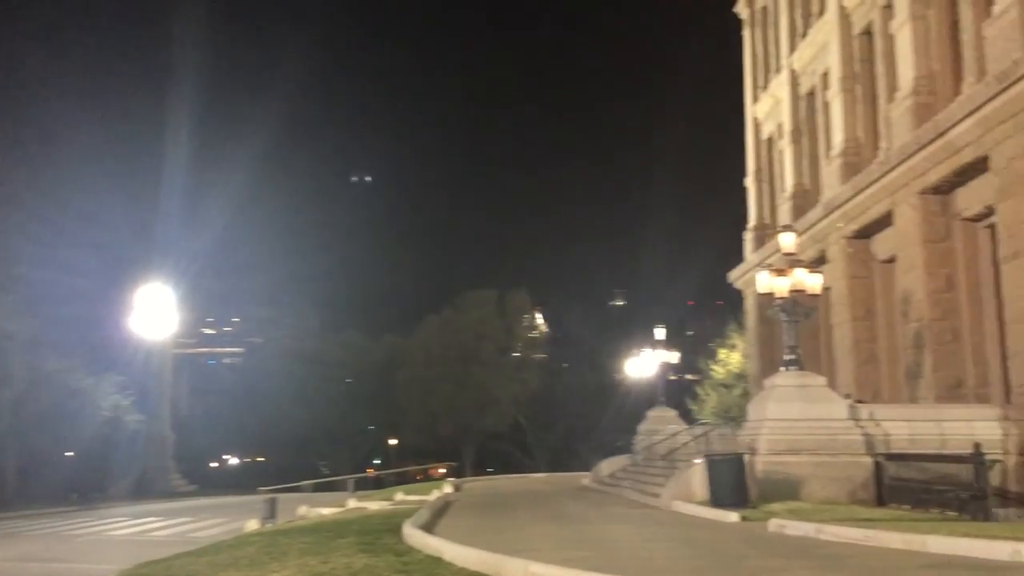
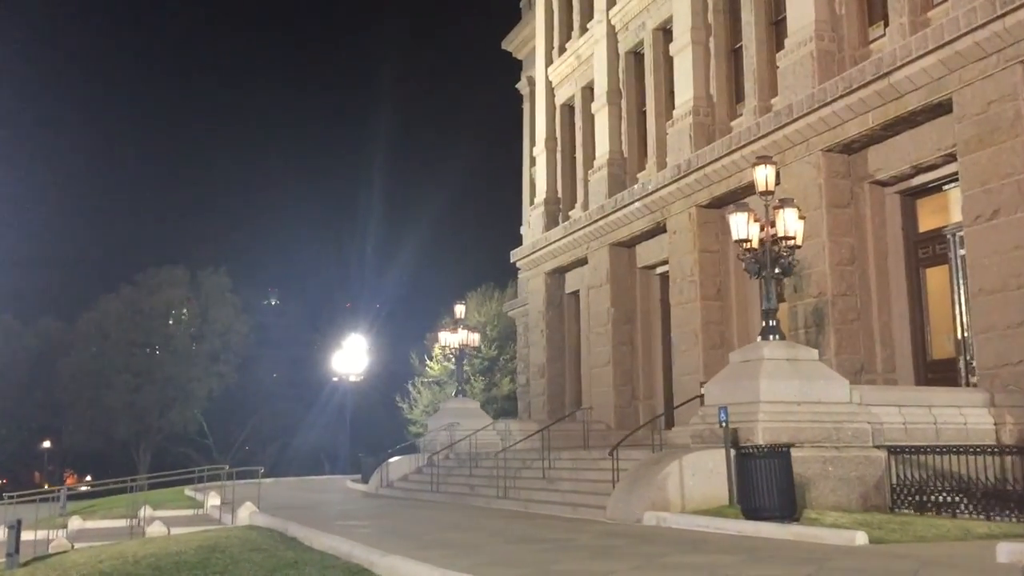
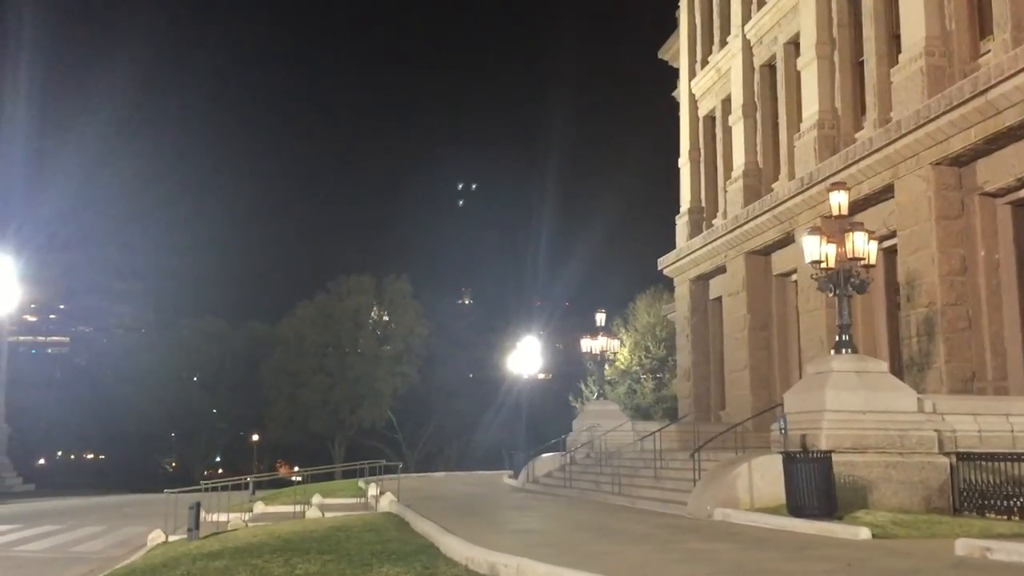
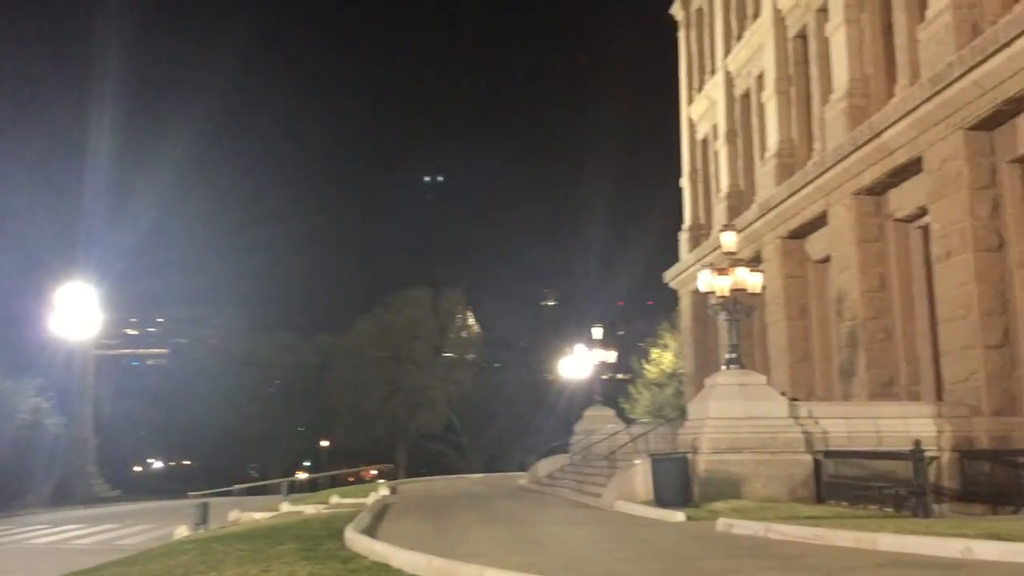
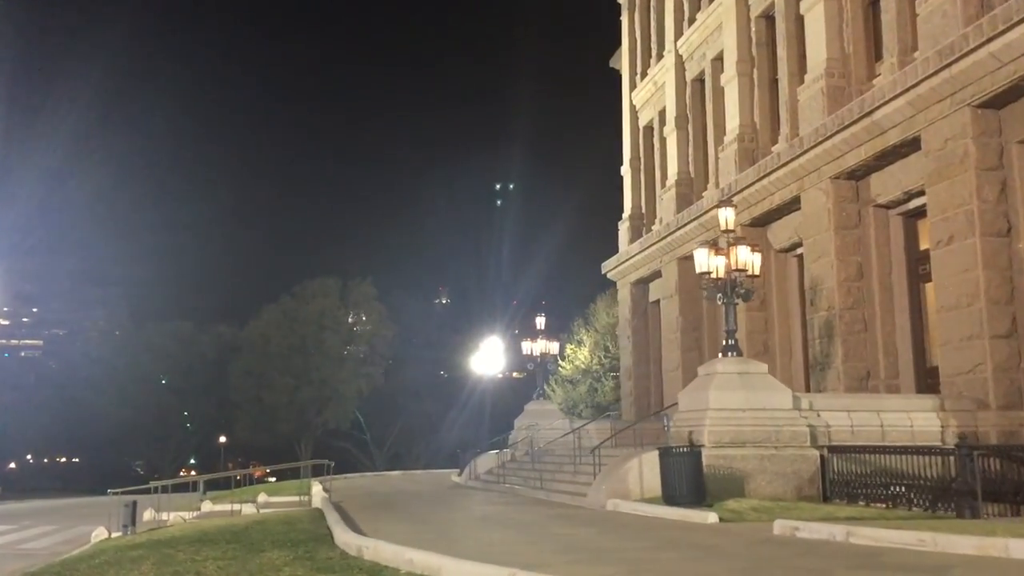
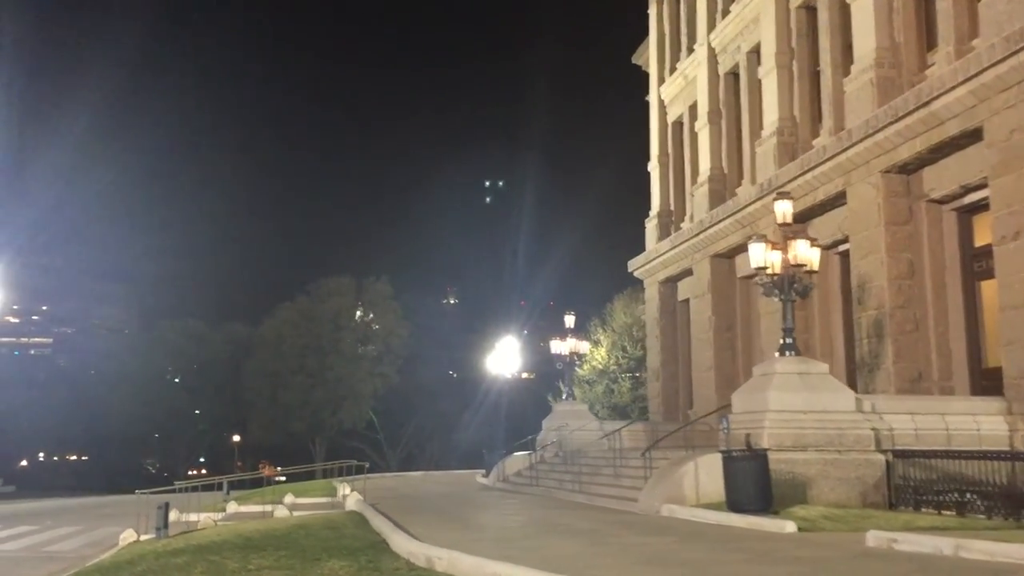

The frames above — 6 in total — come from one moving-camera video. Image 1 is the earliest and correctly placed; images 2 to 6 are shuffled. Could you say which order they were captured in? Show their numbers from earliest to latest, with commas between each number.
4, 5, 6, 3, 2
